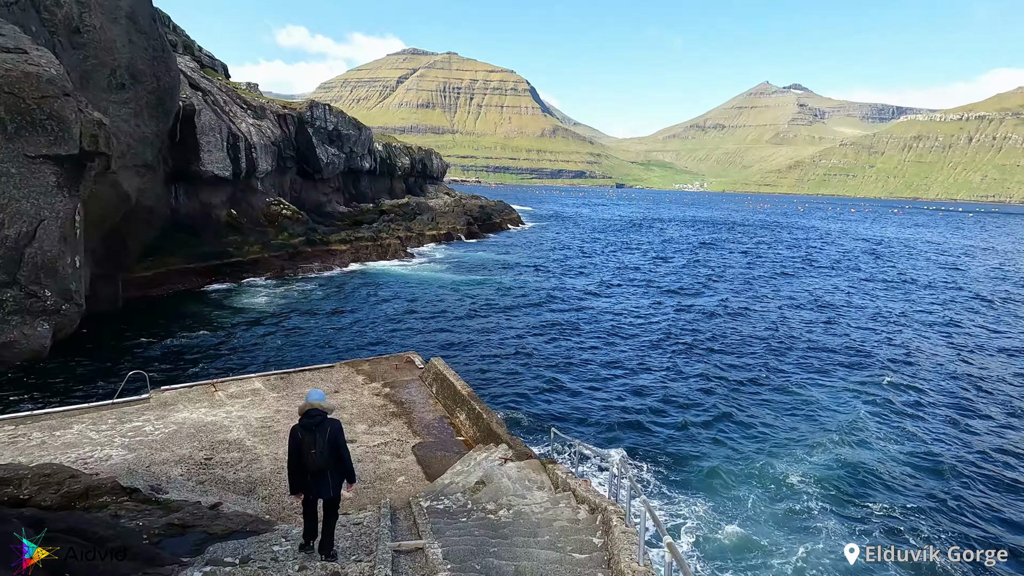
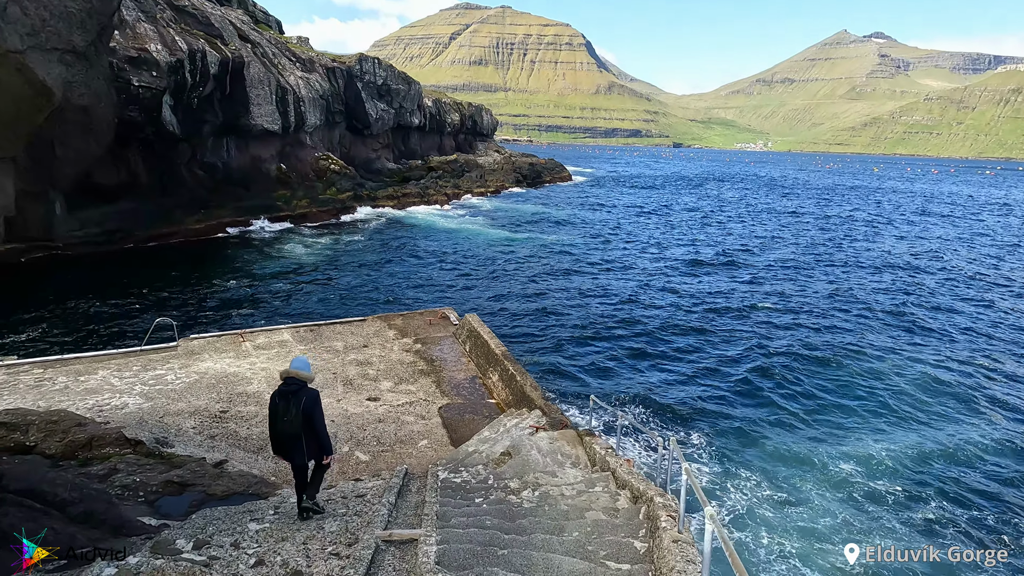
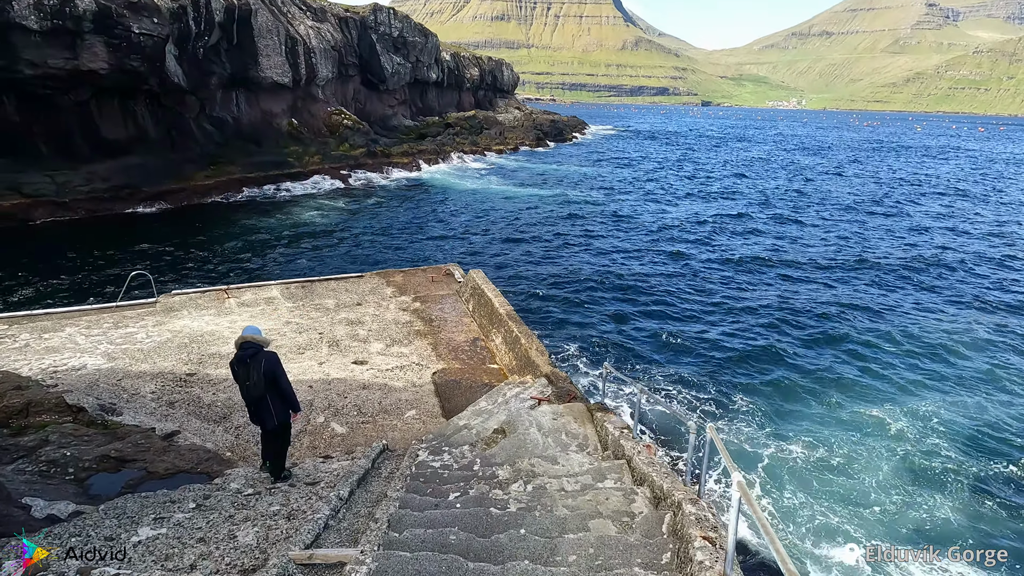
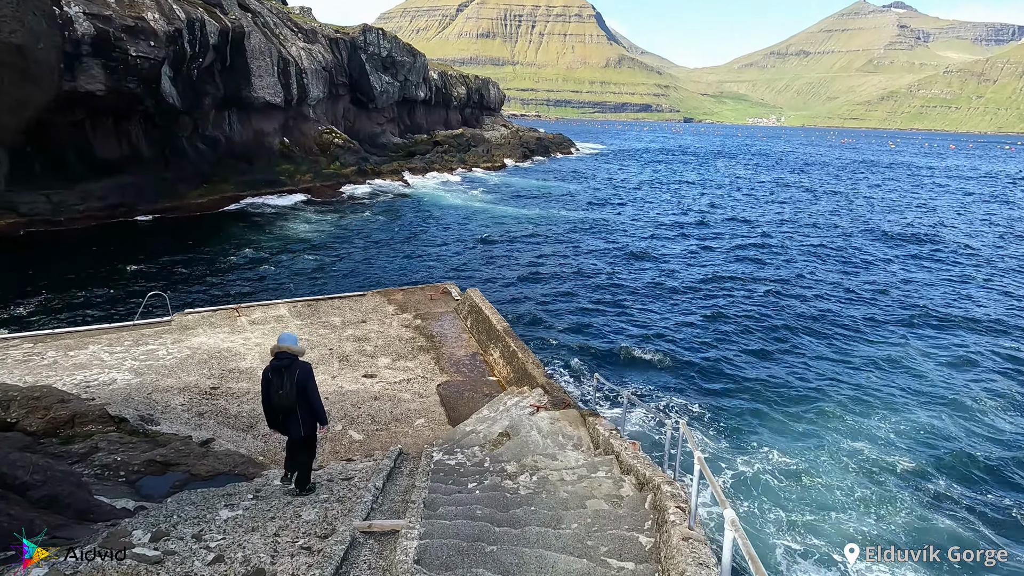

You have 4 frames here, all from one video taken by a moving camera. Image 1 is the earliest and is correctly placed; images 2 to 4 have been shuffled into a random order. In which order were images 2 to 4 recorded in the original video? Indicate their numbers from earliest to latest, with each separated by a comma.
2, 4, 3
